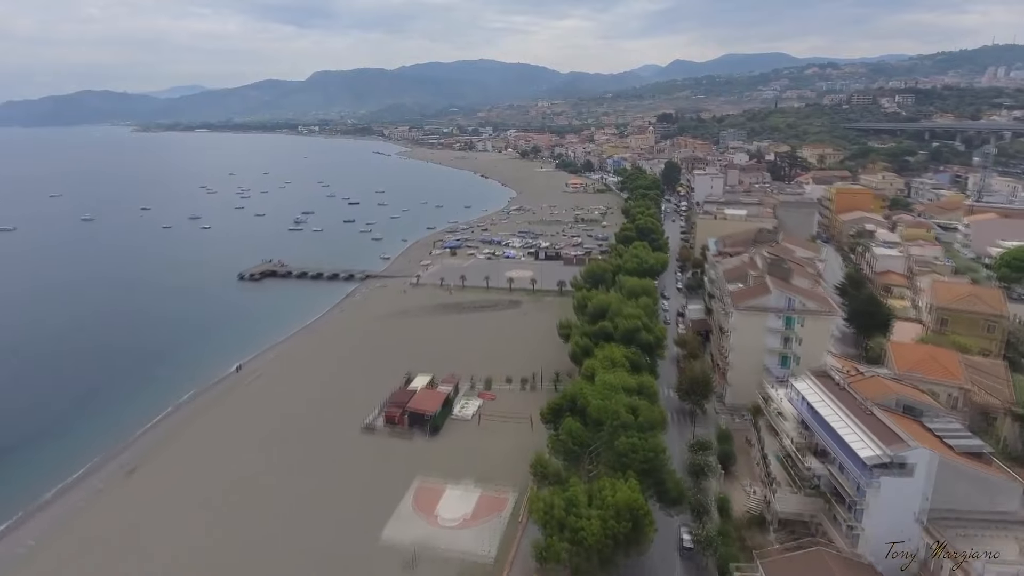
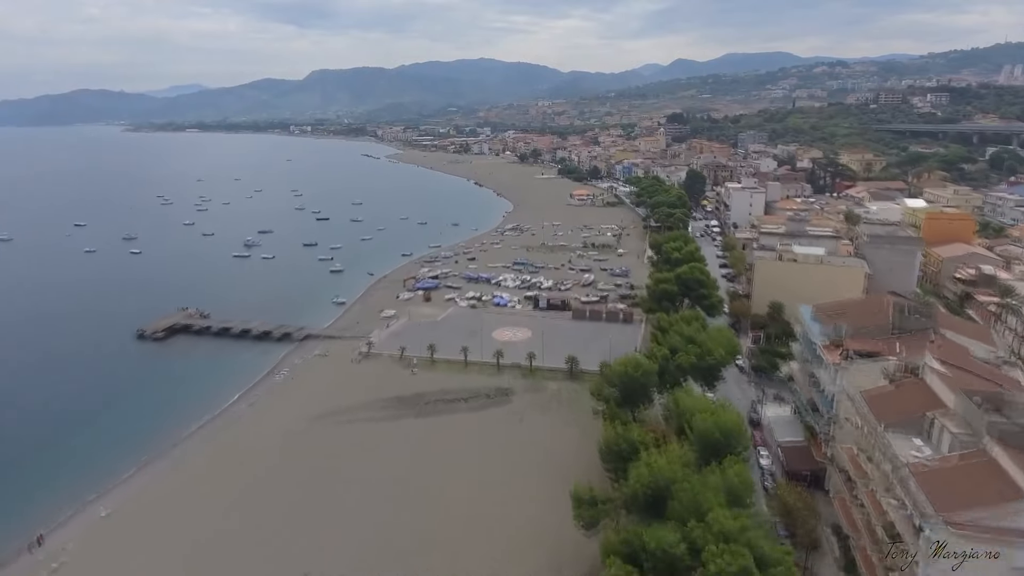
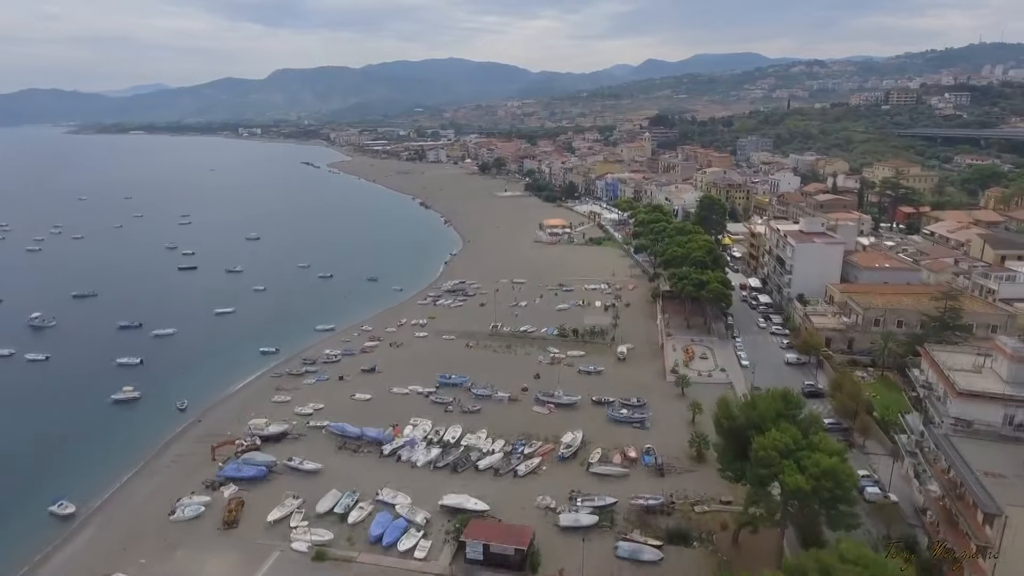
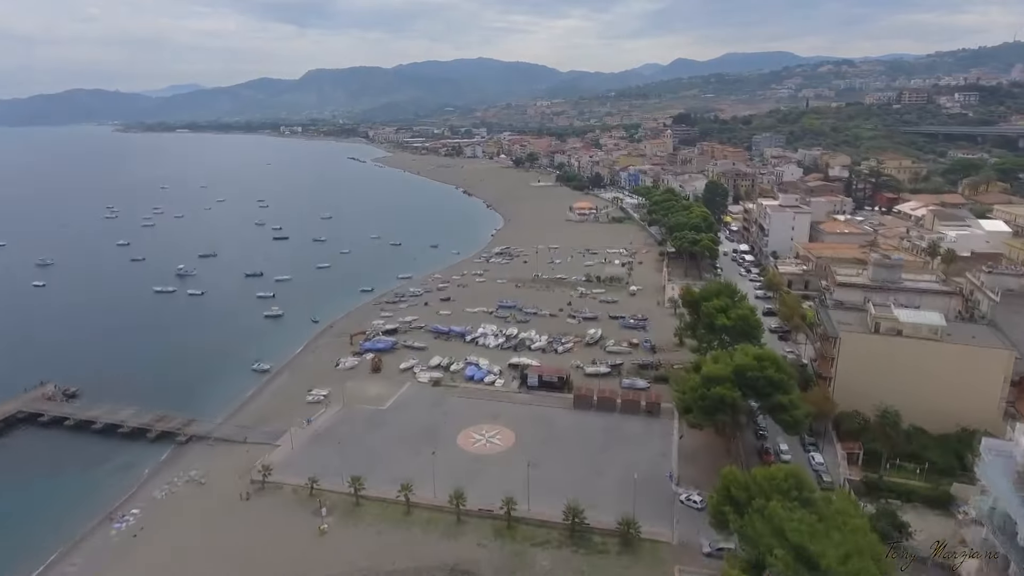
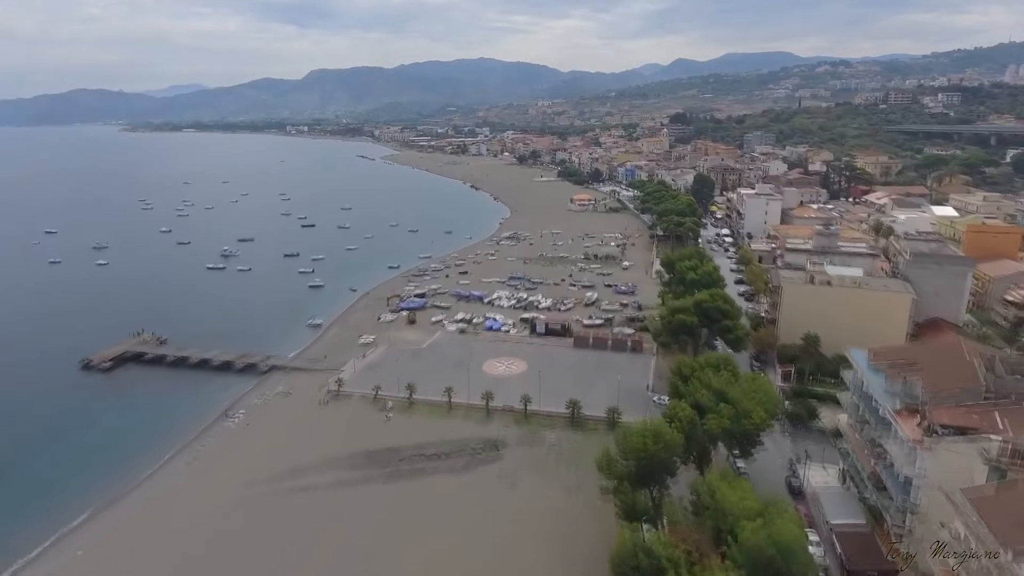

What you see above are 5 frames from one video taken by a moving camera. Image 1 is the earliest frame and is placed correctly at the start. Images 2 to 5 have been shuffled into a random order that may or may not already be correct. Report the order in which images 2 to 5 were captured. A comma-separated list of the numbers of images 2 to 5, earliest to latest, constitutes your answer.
2, 5, 4, 3
